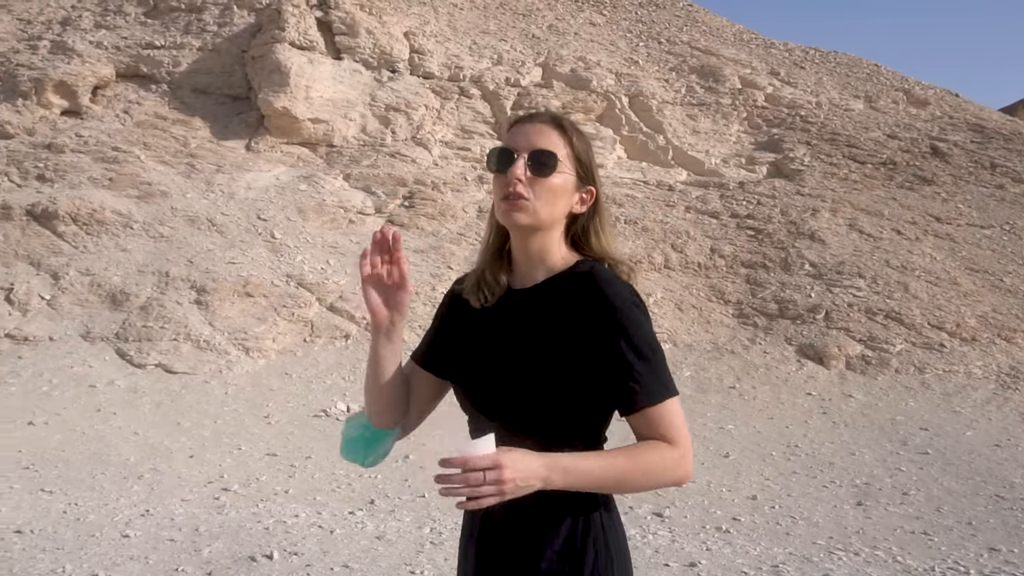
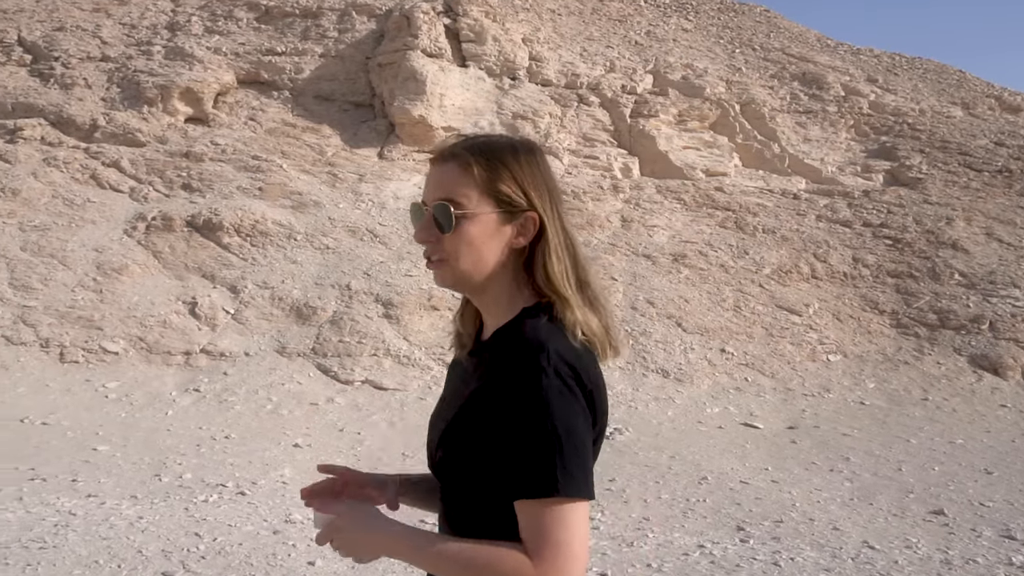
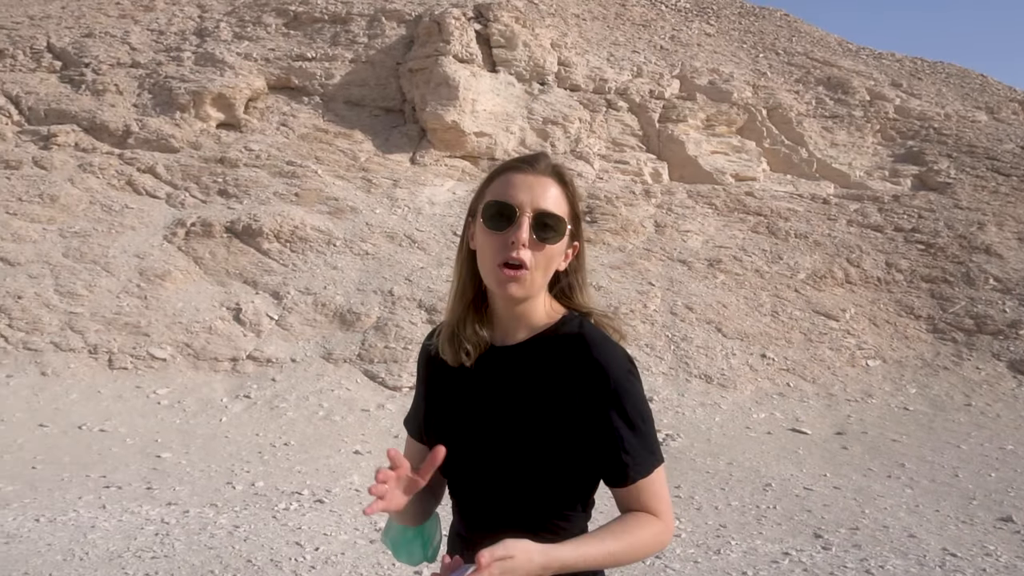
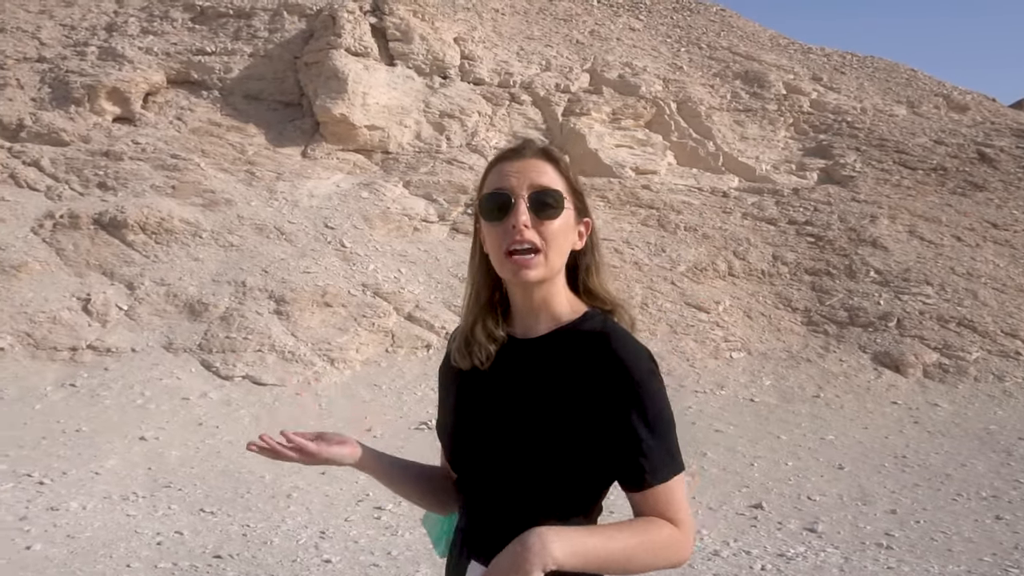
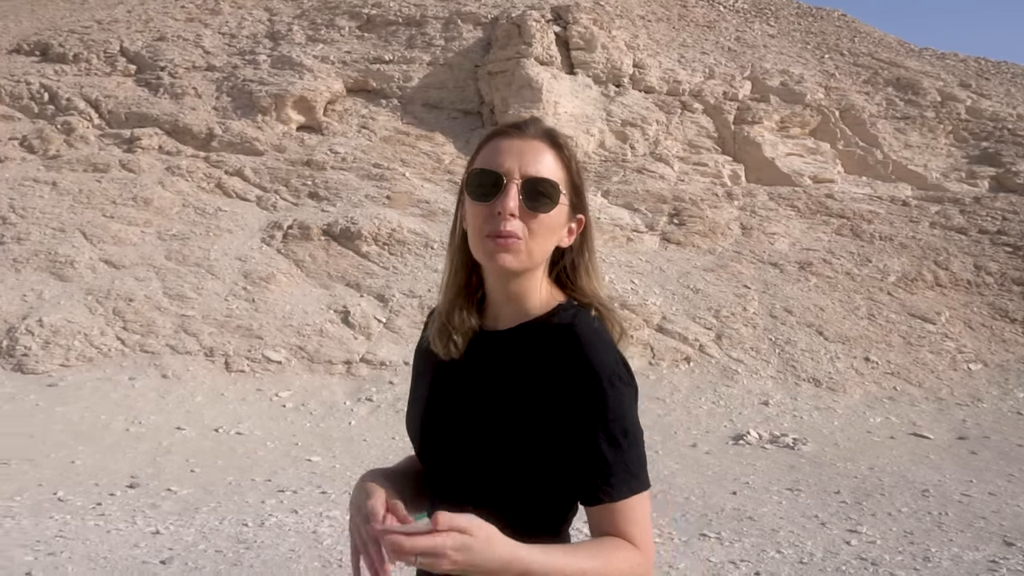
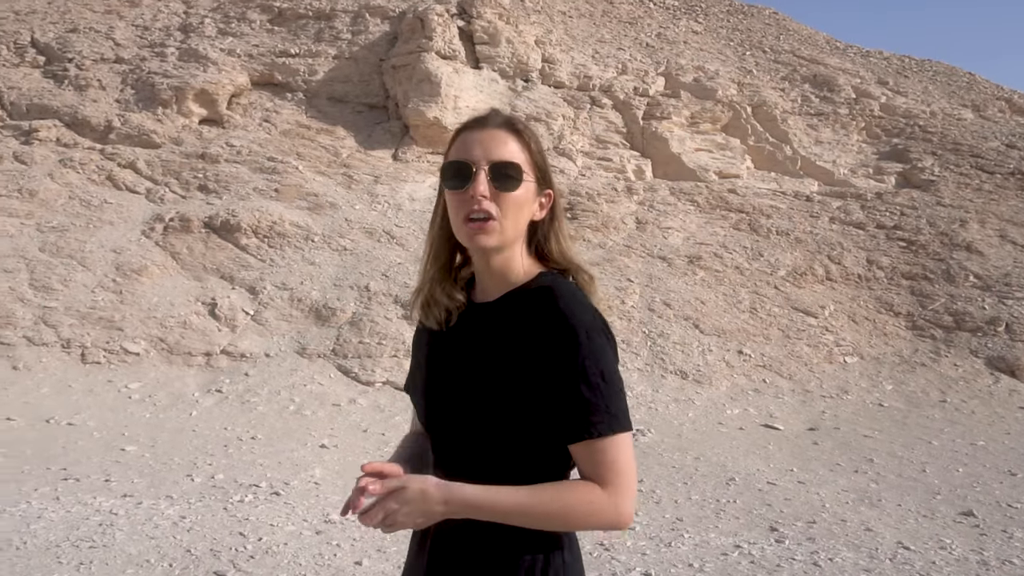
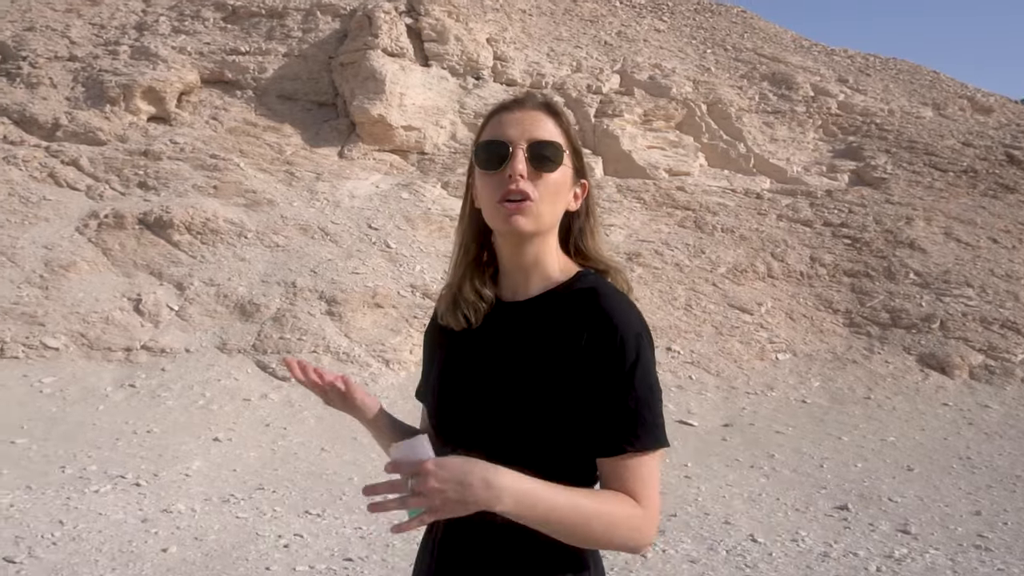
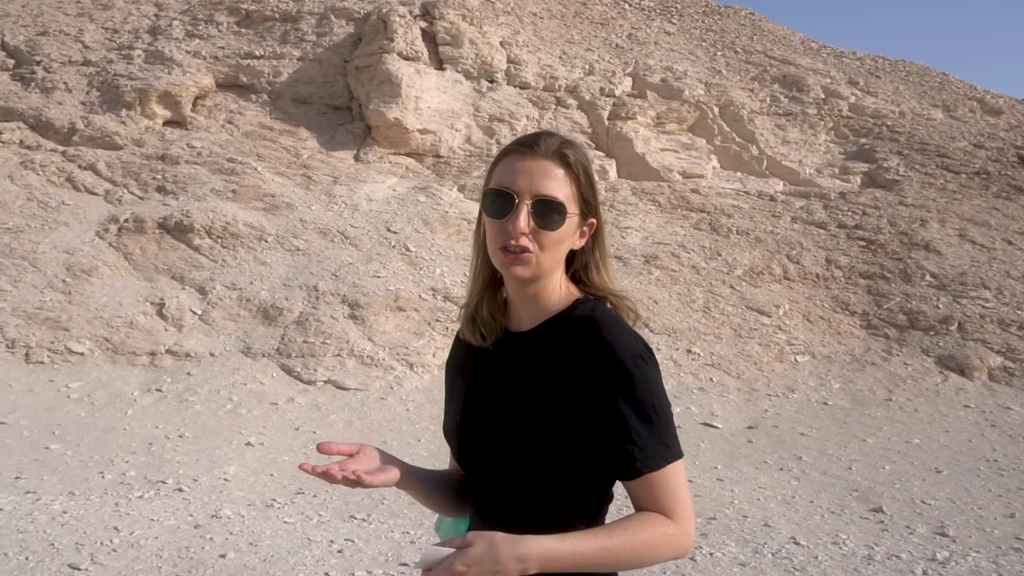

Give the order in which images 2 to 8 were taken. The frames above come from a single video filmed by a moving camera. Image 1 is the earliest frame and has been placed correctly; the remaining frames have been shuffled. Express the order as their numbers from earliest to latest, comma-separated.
4, 7, 8, 2, 6, 3, 5
